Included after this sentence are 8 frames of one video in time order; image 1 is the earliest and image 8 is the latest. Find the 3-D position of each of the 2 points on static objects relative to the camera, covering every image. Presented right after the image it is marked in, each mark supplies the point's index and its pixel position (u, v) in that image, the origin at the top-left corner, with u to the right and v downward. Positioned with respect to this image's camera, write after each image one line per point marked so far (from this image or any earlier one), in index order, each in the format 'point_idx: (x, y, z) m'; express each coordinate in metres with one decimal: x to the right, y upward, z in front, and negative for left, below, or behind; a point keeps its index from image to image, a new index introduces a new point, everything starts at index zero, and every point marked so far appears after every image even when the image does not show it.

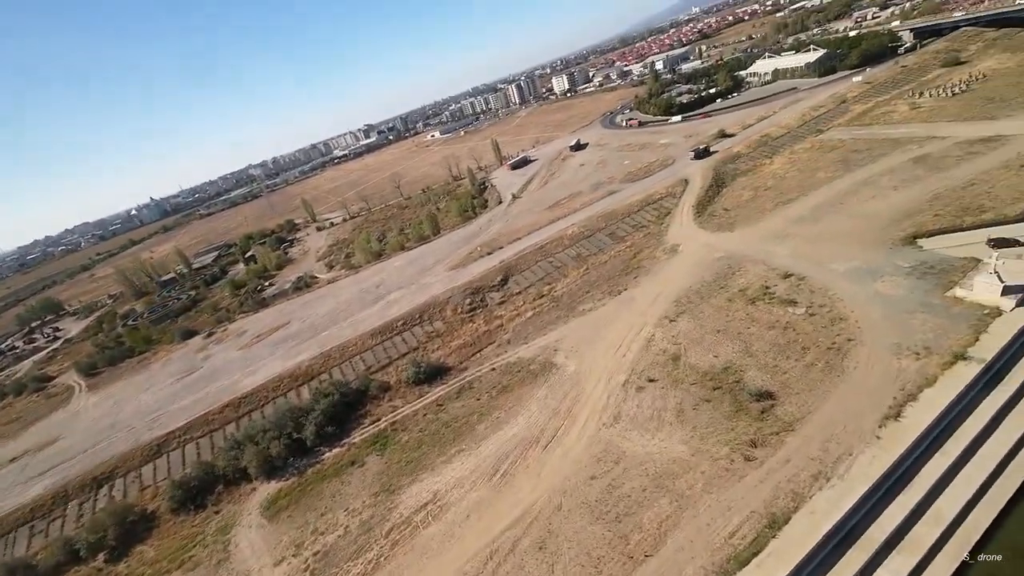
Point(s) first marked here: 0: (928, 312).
0: (+13.2, -0.8, +13.6) m
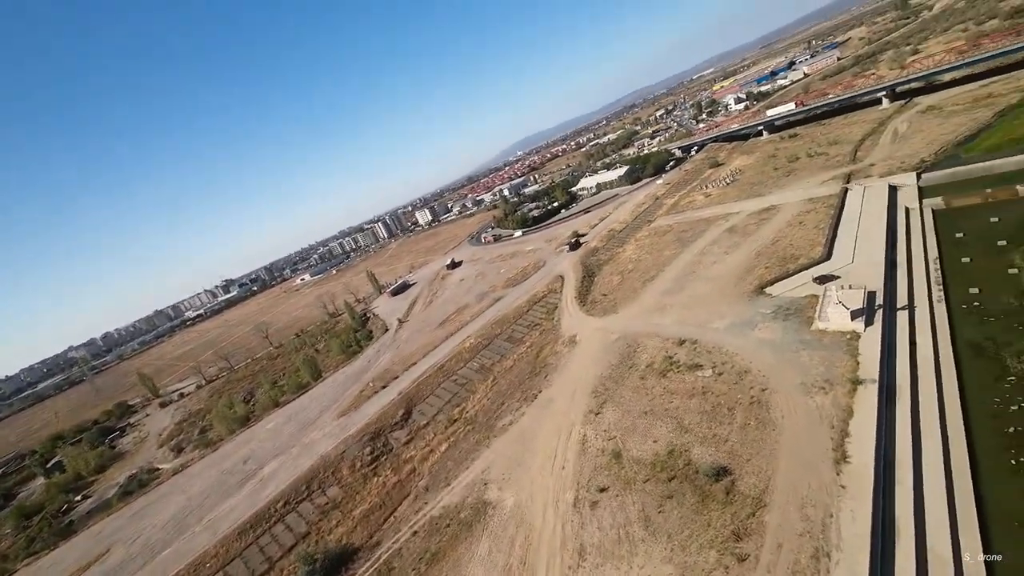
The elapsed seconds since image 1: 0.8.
0: (+10.2, -2.1, +14.8) m
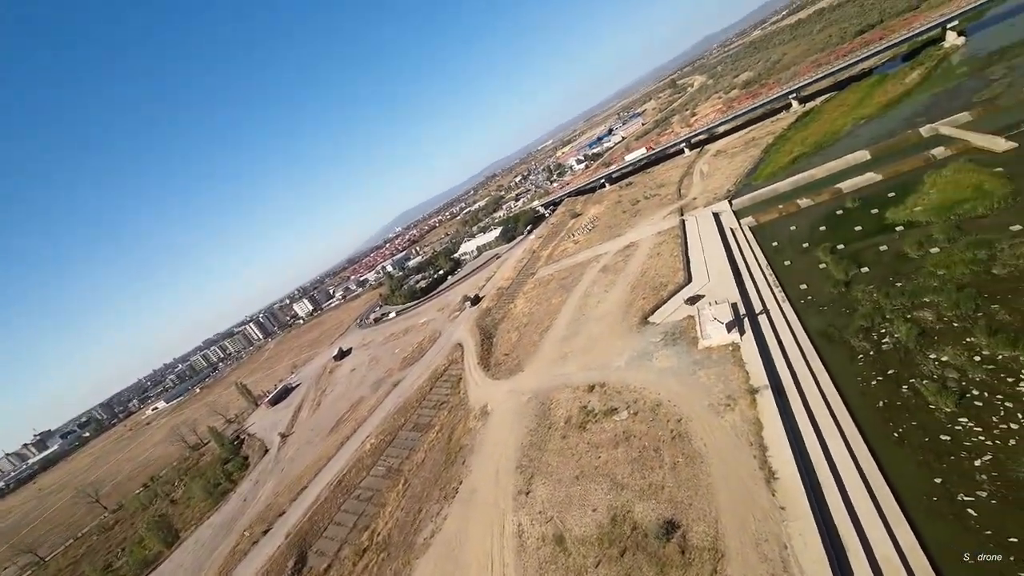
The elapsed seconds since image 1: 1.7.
0: (+6.9, -2.9, +15.5) m
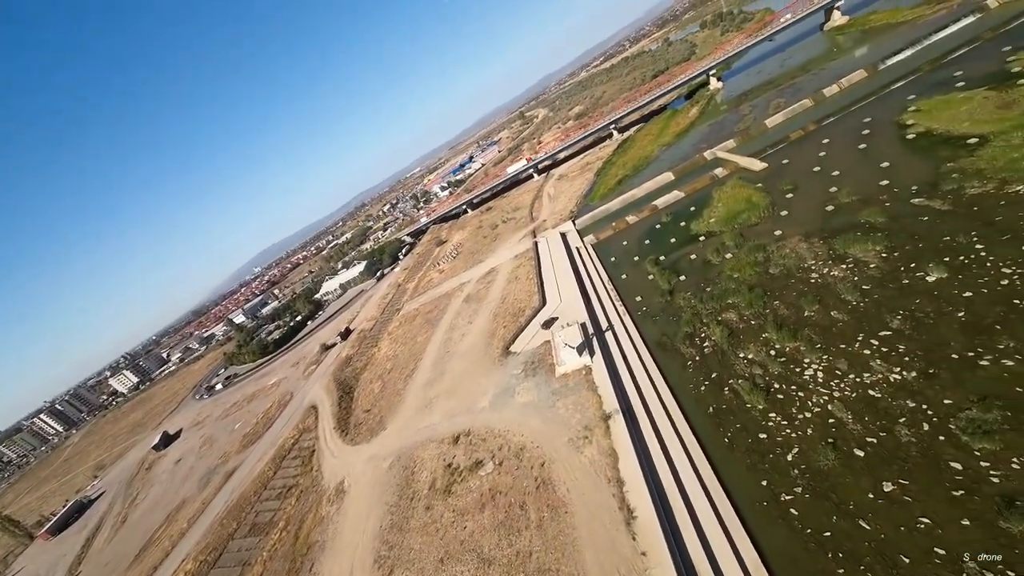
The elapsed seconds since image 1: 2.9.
0: (+1.7, -4.0, +15.3) m
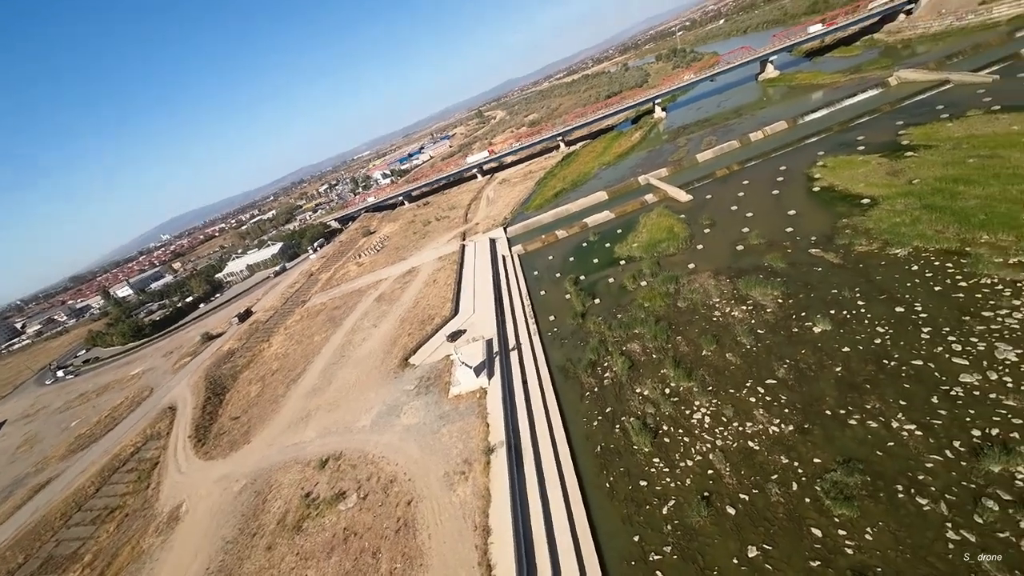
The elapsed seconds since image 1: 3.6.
0: (-2.2, -4.5, +14.0) m
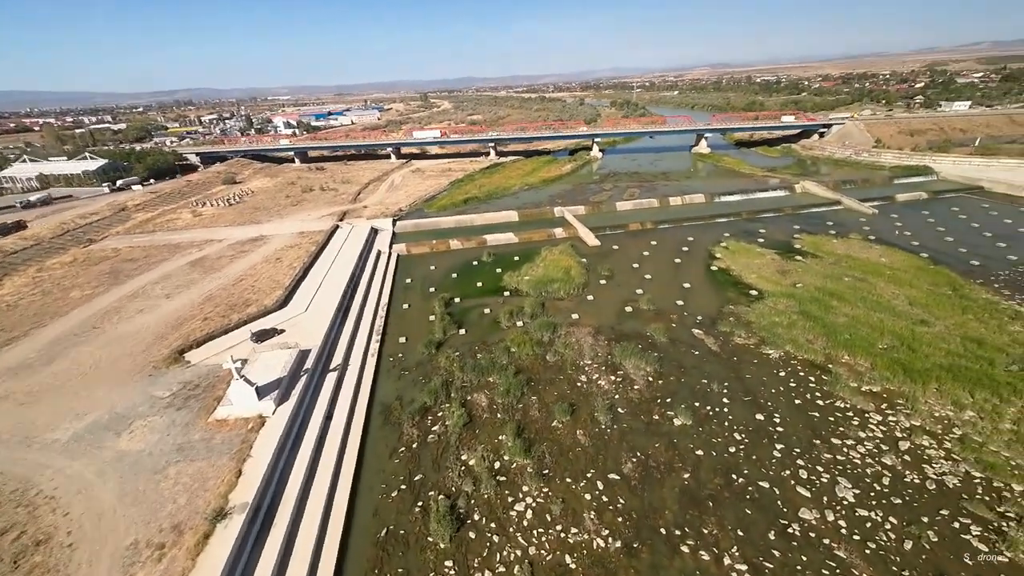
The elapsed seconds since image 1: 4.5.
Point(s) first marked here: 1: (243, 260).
0: (-7.6, -4.0, +9.9) m
1: (-12.9, +1.5, +21.3) m
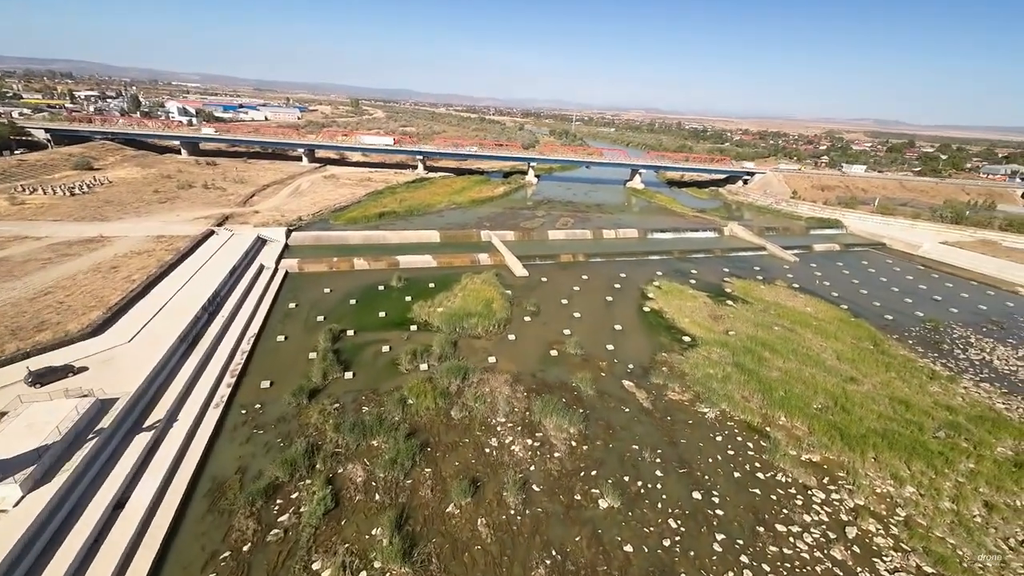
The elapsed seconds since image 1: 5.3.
0: (-9.7, -4.3, +5.8) m
1: (-16.4, +1.0, +16.6) m
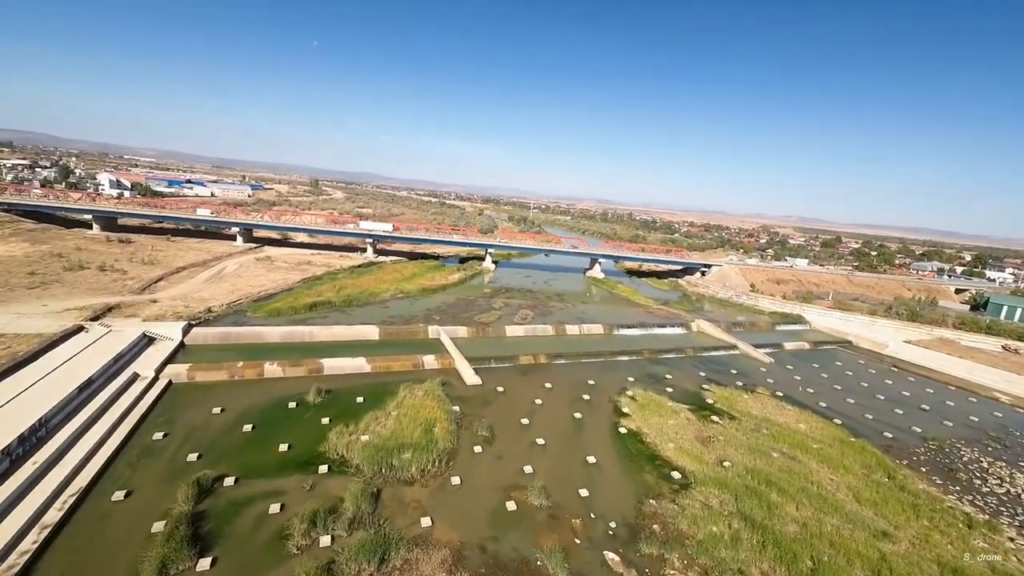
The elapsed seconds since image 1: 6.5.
0: (-10.2, -5.8, +1.0) m
1: (-17.9, -2.5, +11.9) m
